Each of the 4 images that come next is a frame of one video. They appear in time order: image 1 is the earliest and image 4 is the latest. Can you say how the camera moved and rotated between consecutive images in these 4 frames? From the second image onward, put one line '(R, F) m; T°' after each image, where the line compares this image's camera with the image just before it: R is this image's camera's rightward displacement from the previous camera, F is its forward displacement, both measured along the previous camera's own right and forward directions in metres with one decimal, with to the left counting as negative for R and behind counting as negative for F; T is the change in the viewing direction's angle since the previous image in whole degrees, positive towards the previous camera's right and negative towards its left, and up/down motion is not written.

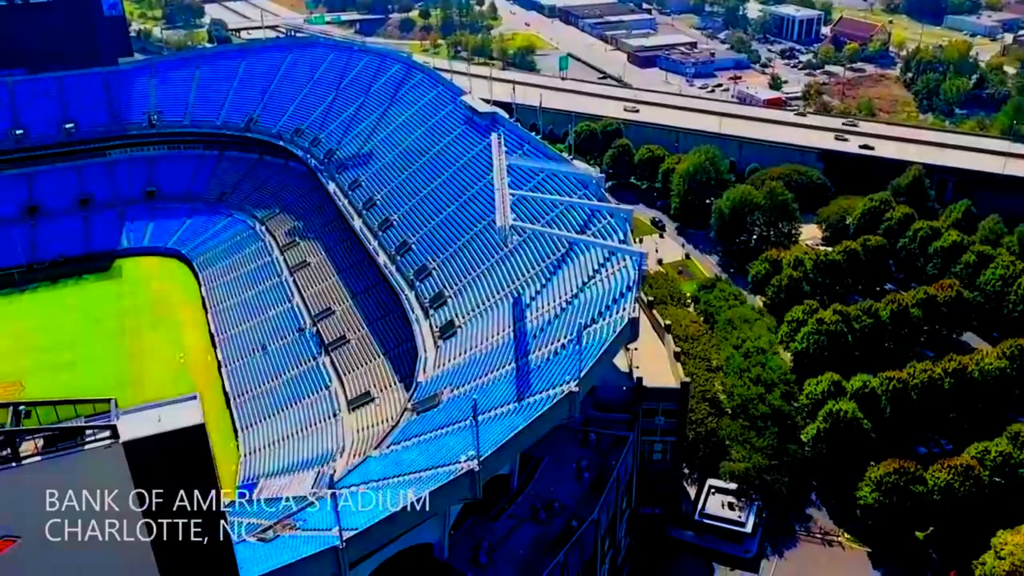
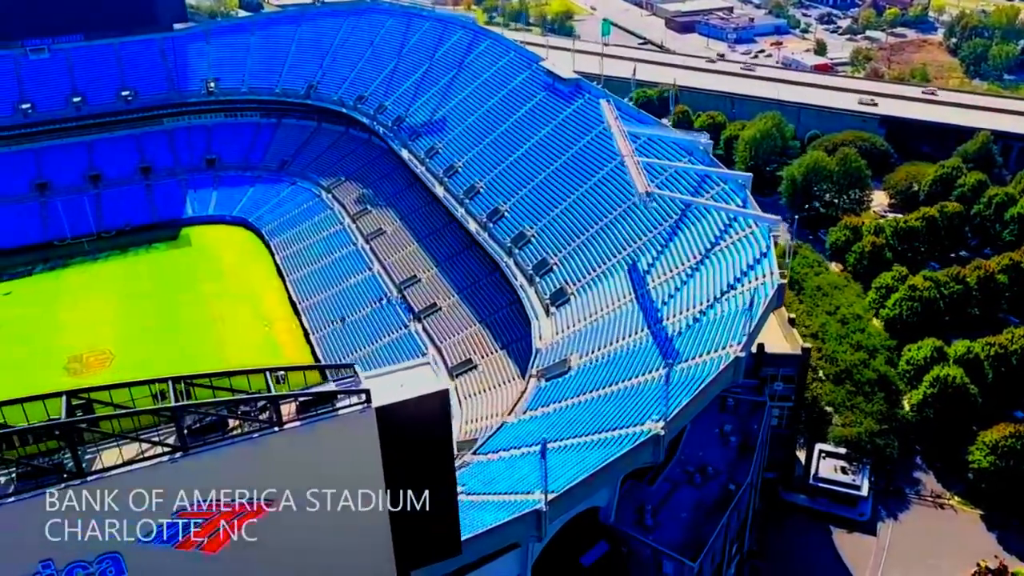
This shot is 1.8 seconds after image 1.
(-3.6, 0.0) m; 0°
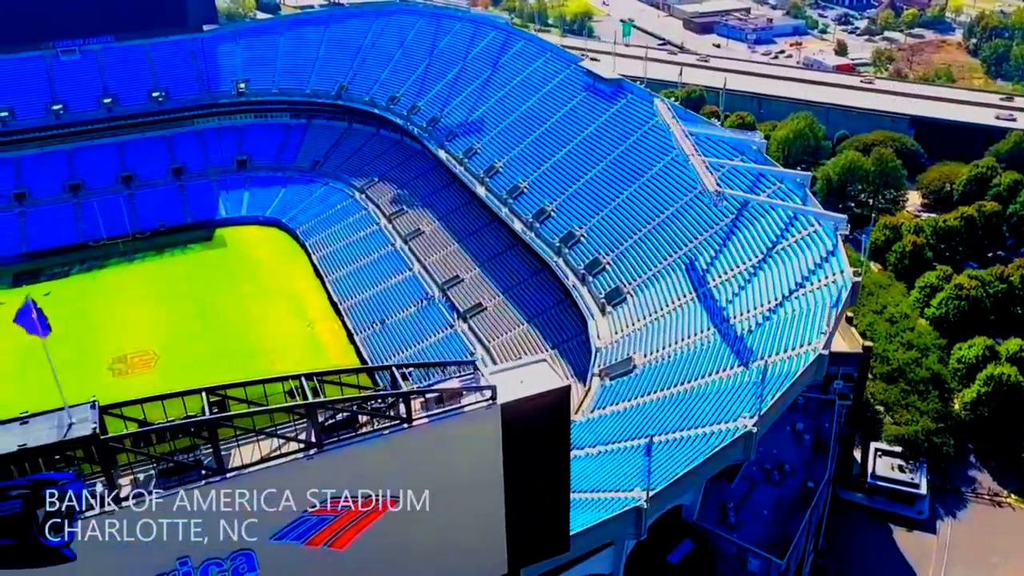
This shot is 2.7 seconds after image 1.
(-1.8, 0.0) m; 0°
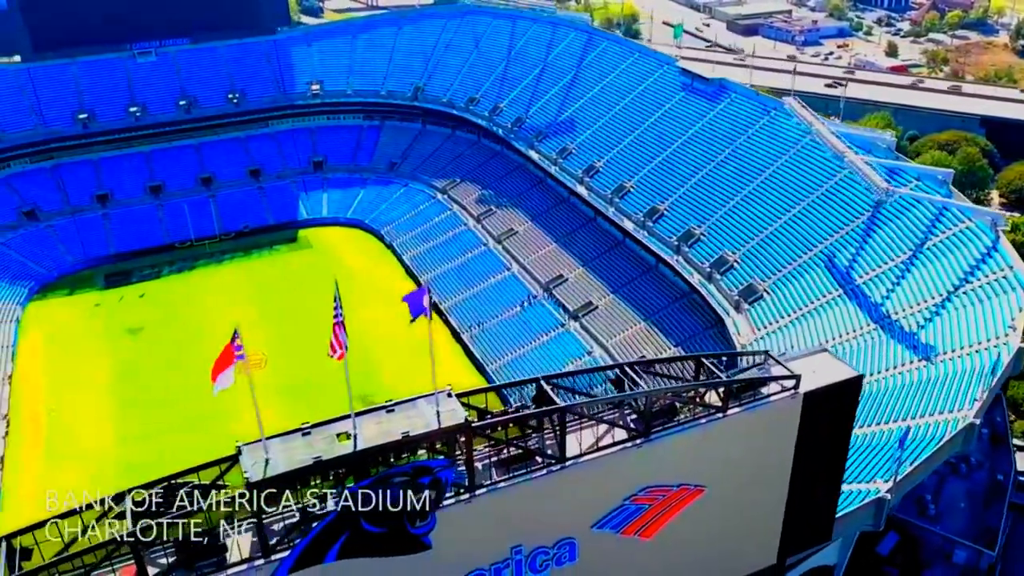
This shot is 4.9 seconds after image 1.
(-4.4, -0.1) m; 0°
